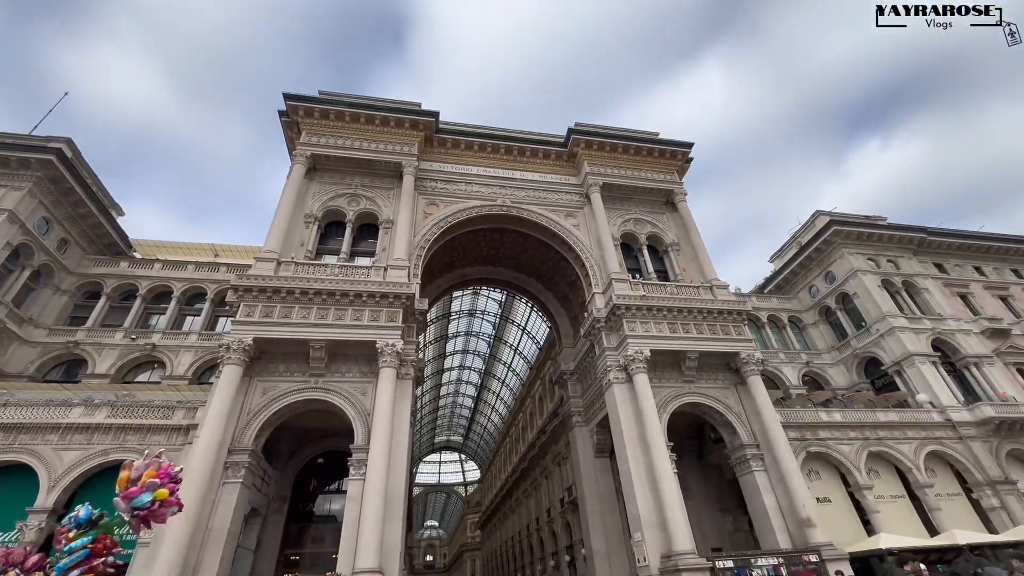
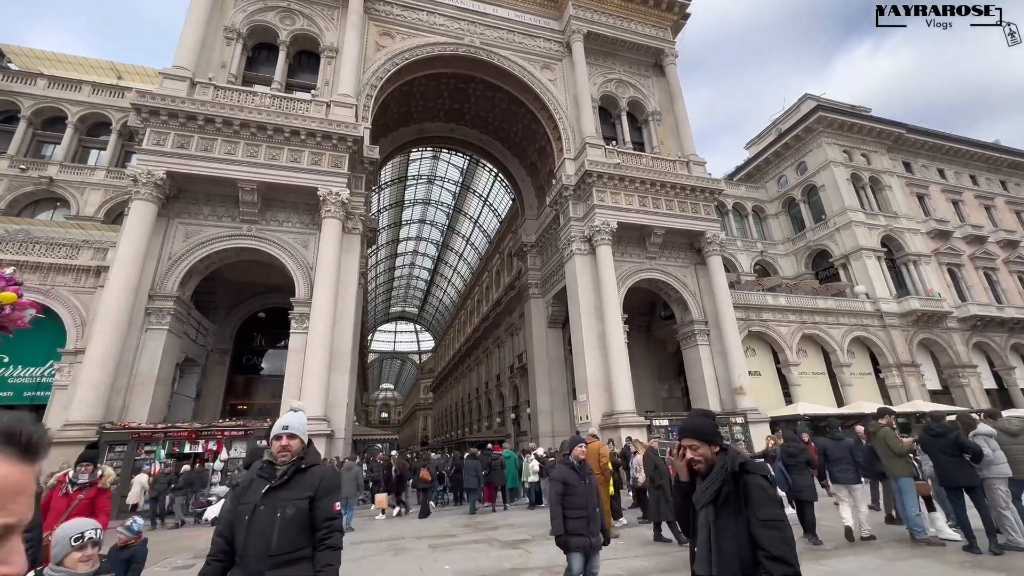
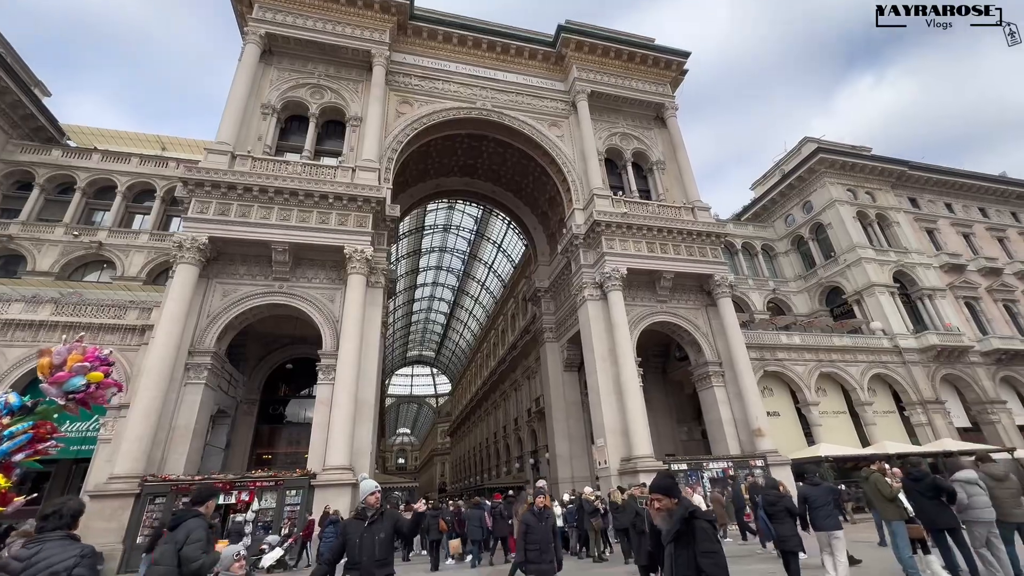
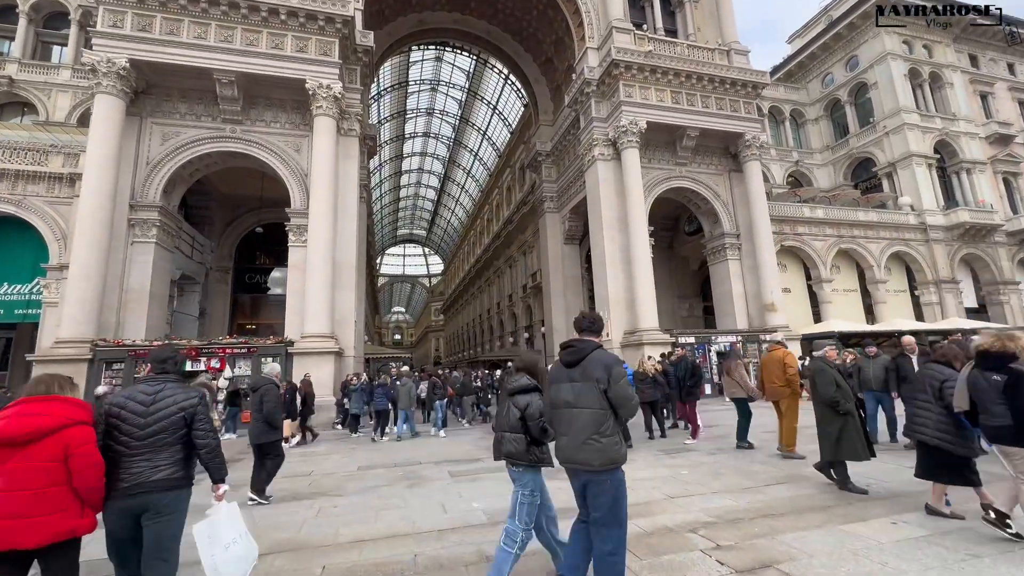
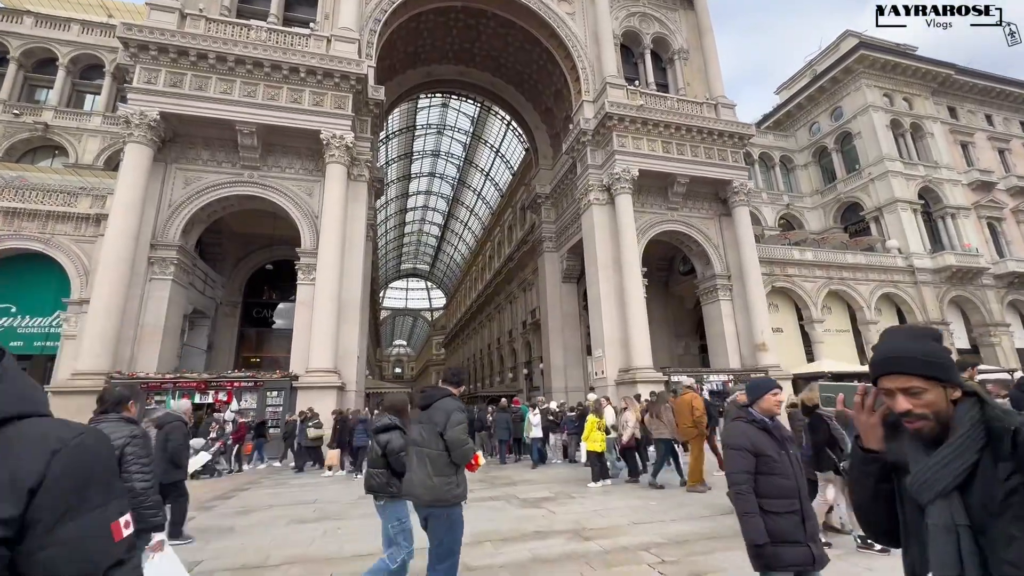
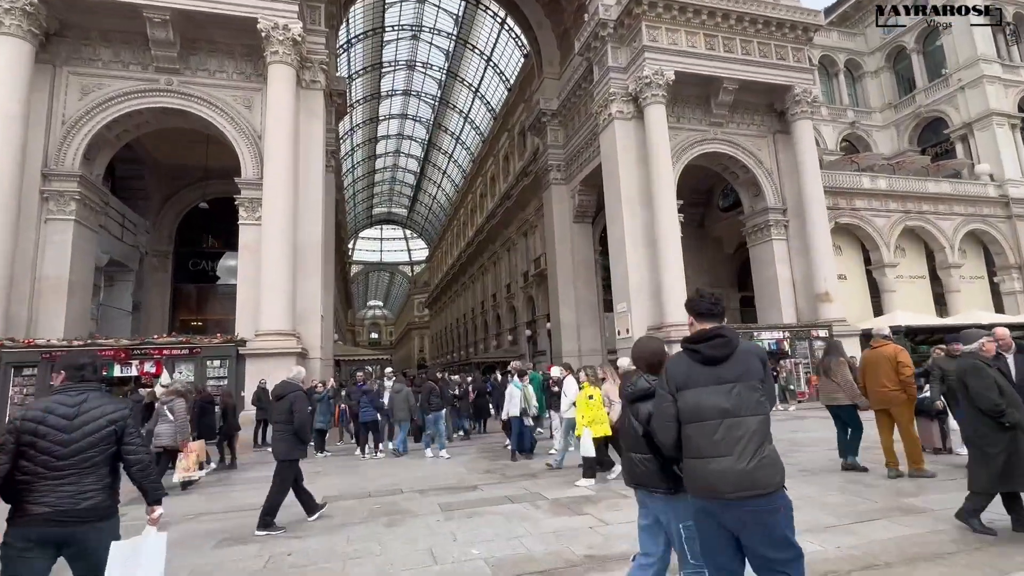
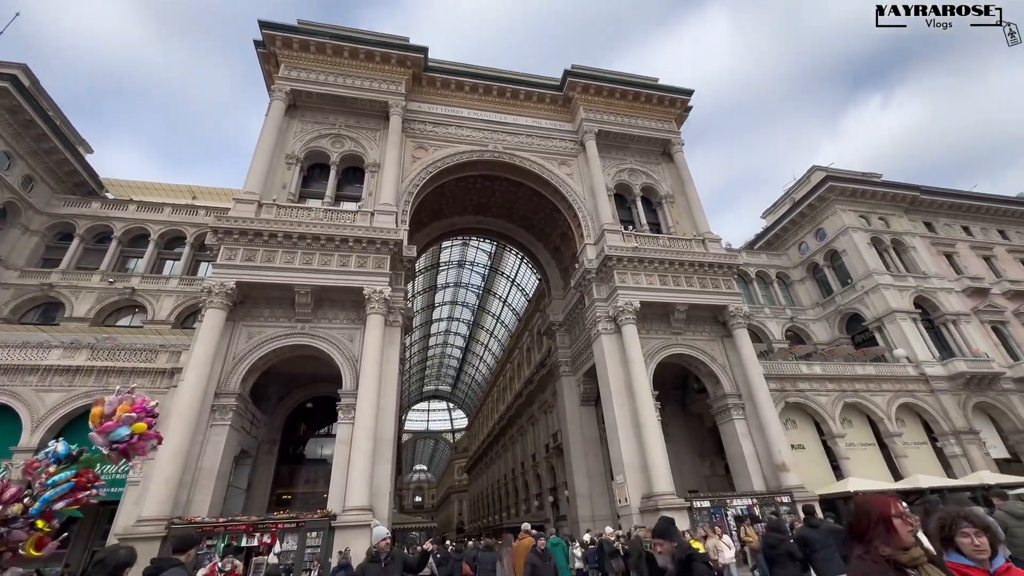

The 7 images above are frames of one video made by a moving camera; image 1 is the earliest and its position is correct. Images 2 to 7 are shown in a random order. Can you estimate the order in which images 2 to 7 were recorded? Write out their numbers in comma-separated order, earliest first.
7, 3, 2, 5, 4, 6
